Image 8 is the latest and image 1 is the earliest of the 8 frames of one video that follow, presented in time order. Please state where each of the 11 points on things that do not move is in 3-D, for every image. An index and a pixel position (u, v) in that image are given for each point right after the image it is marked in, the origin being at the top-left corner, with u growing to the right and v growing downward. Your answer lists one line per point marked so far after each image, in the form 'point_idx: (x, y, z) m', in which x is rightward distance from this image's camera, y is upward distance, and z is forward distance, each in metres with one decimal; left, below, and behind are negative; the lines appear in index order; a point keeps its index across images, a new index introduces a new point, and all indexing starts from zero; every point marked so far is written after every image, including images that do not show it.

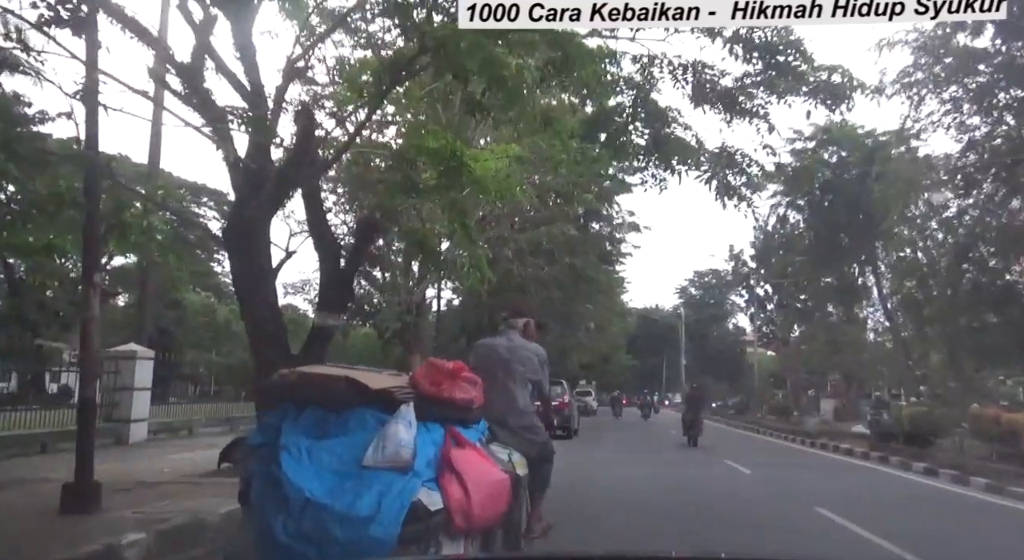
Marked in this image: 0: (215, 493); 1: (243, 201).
0: (-3.0, -2.2, +7.3) m
1: (-3.5, +1.1, +9.5) m
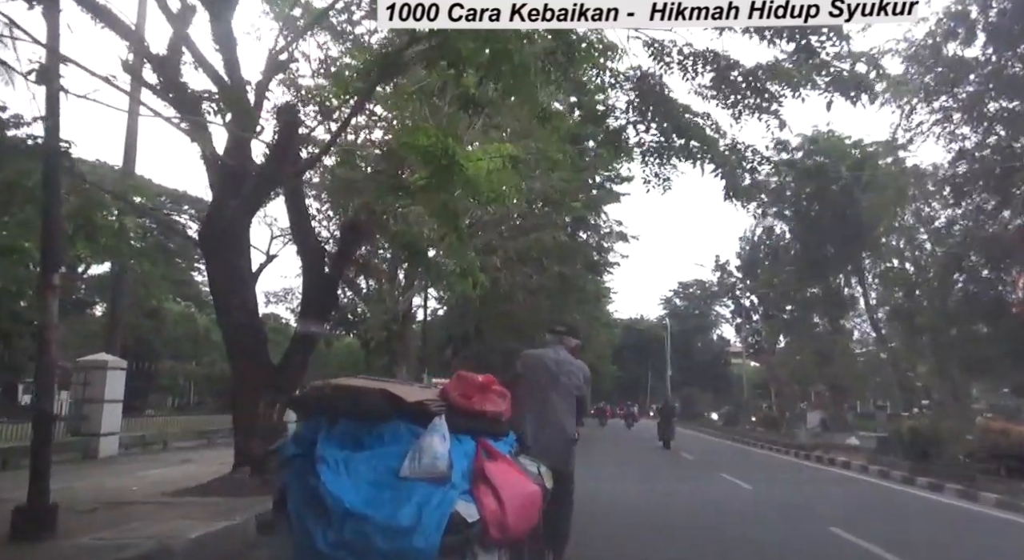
0: (-3.1, -2.2, +6.8) m
1: (-3.6, +1.0, +9.1) m
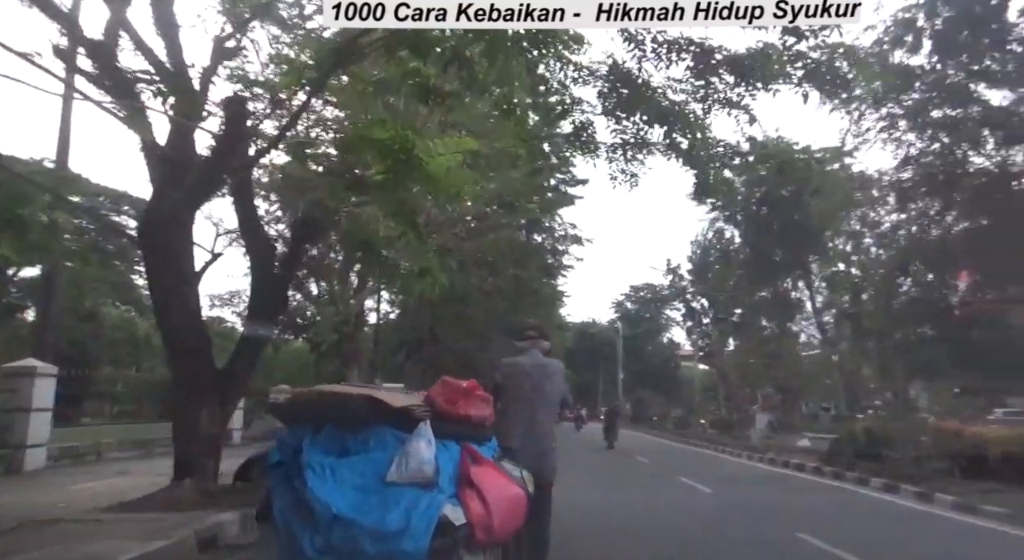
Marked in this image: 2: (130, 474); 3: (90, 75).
0: (-3.4, -2.2, +6.3) m
1: (-4.1, +1.0, +8.6) m
2: (-8.0, -4.1, +15.2) m
3: (-3.9, +1.9, +6.8) m
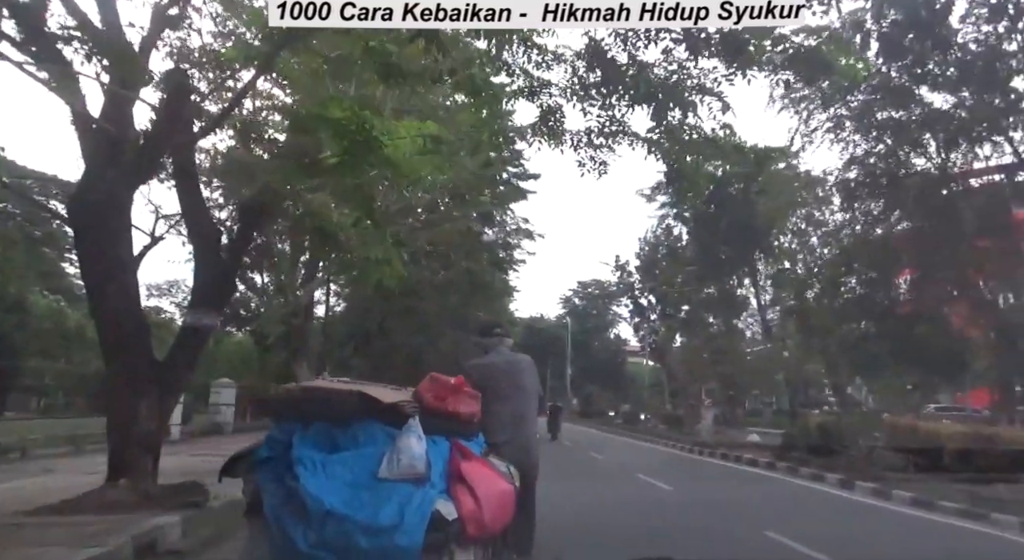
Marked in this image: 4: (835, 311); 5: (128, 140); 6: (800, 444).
0: (-3.7, -2.1, +5.9) m
1: (-4.6, +1.2, +8.0) m
2: (-9.0, -3.8, +14.4) m
3: (-4.3, +2.1, +6.2) m
4: (+8.3, -0.8, +18.6) m
5: (-4.2, +1.5, +7.9) m
6: (+7.7, -4.4, +19.4) m
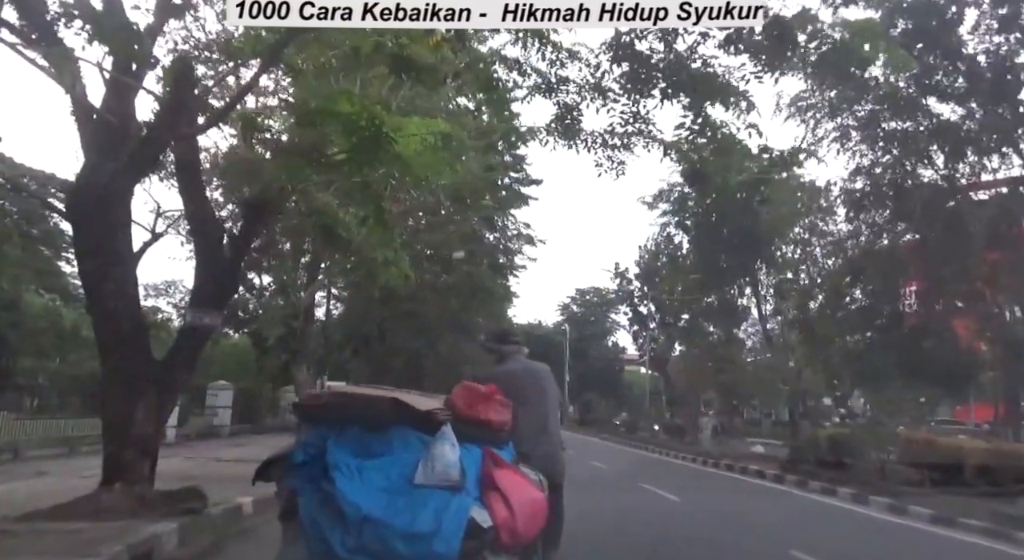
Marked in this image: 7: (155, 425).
0: (-3.7, -2.0, +5.6) m
1: (-4.4, +1.2, +7.8) m
2: (-9.0, -3.8, +14.1) m
3: (-4.1, +2.1, +6.0) m
4: (+8.3, -1.0, +18.4) m
5: (-4.1, +1.5, +7.7) m
6: (+7.7, -4.6, +19.2) m
7: (-4.1, -1.7, +8.4) m
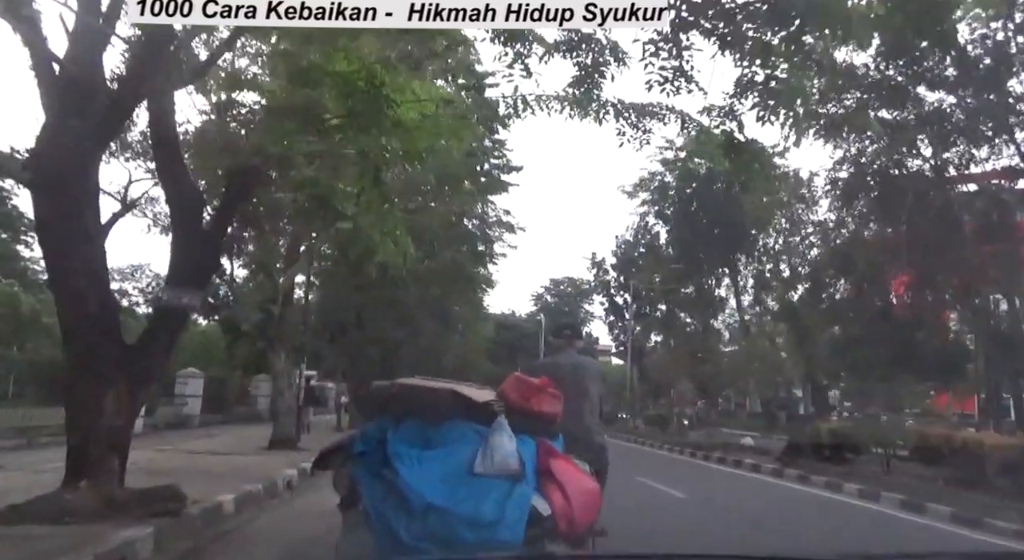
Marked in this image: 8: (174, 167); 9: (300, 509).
0: (-3.6, -1.8, +5.0) m
1: (-4.4, +1.4, +7.1) m
2: (-9.2, -3.4, +13.3) m
3: (-4.0, +2.3, +5.4) m
4: (+7.9, -0.8, +18.2) m
5: (-4.1, +1.8, +7.1) m
6: (+7.2, -4.4, +19.1) m
7: (-4.2, -1.4, +7.8) m
8: (-4.0, +1.2, +8.4) m
9: (-2.2, -2.5, +7.7) m
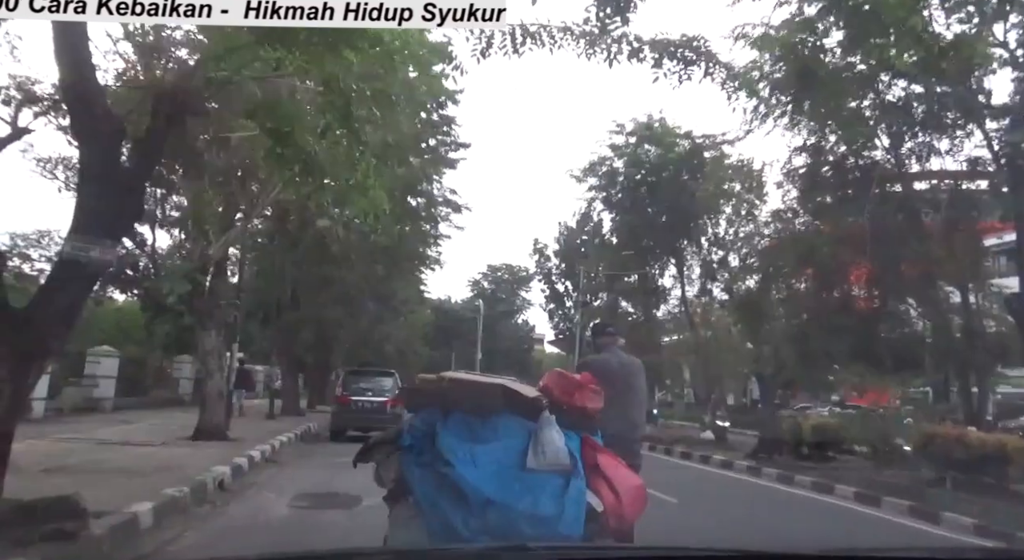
0: (-3.6, -1.5, +3.8) m
1: (-4.5, +1.8, +5.7) m
2: (-10.0, -2.8, +11.5) m
3: (-3.9, +2.7, +4.0) m
4: (+6.6, -0.6, +17.9) m
5: (-4.1, +2.1, +5.7) m
6: (+5.8, -4.1, +18.8) m
7: (-4.4, -1.1, +6.4) m
8: (-4.2, +1.6, +7.0) m
9: (-2.5, -2.1, +6.6) m
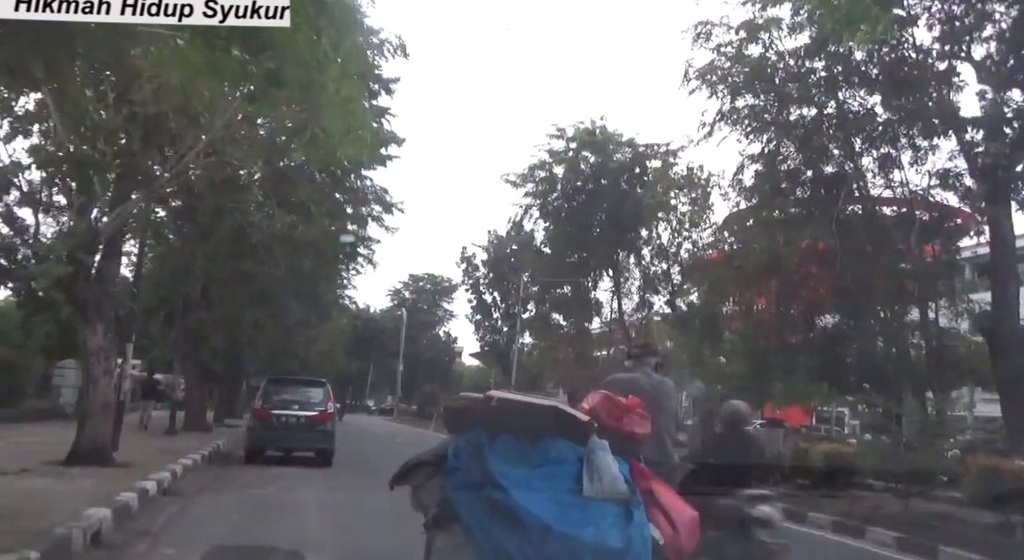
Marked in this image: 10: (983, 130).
0: (-3.3, -1.2, +1.8) m
1: (-4.4, +2.1, +3.7) m
2: (-10.6, -2.4, +8.8) m
3: (-3.6, +2.9, +2.1) m
4: (+5.2, -0.8, +17.1) m
5: (-4.0, +2.4, +3.8) m
6: (+4.2, -4.4, +17.8) m
7: (-4.4, -0.8, +4.4) m
8: (-4.2, +1.8, +5.1) m
9: (-2.6, -1.9, +4.7) m
10: (+8.1, +2.6, +12.4) m
